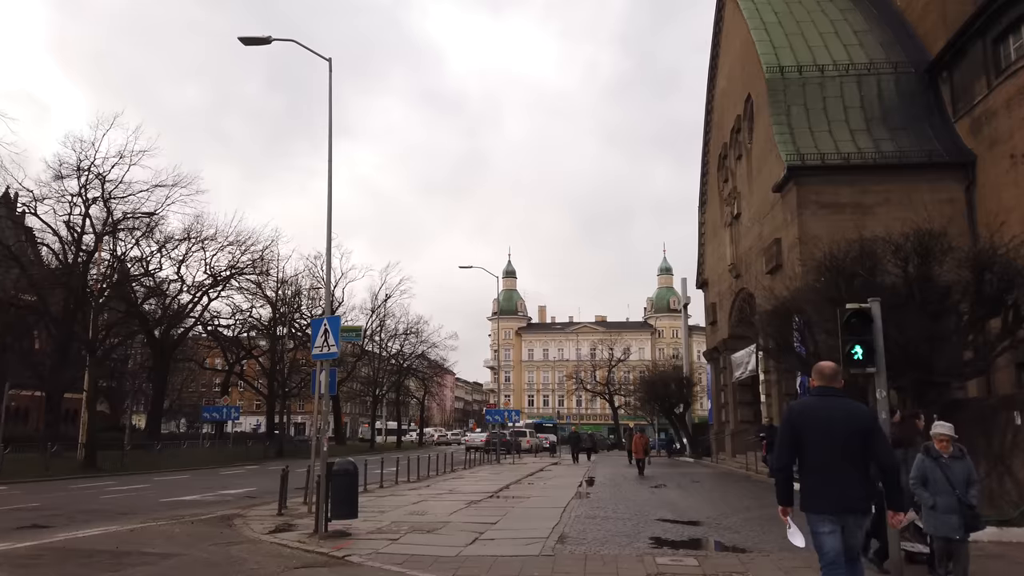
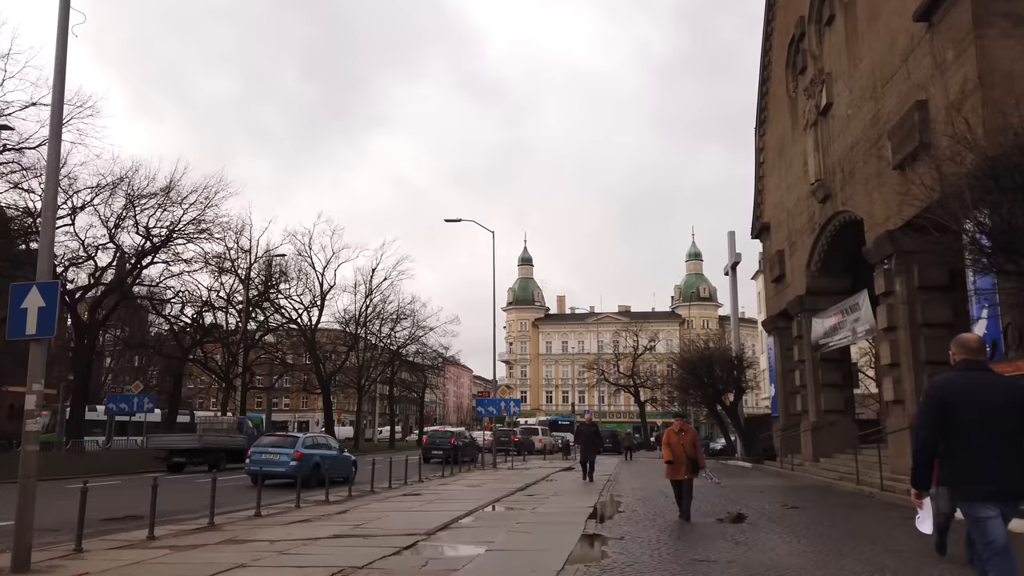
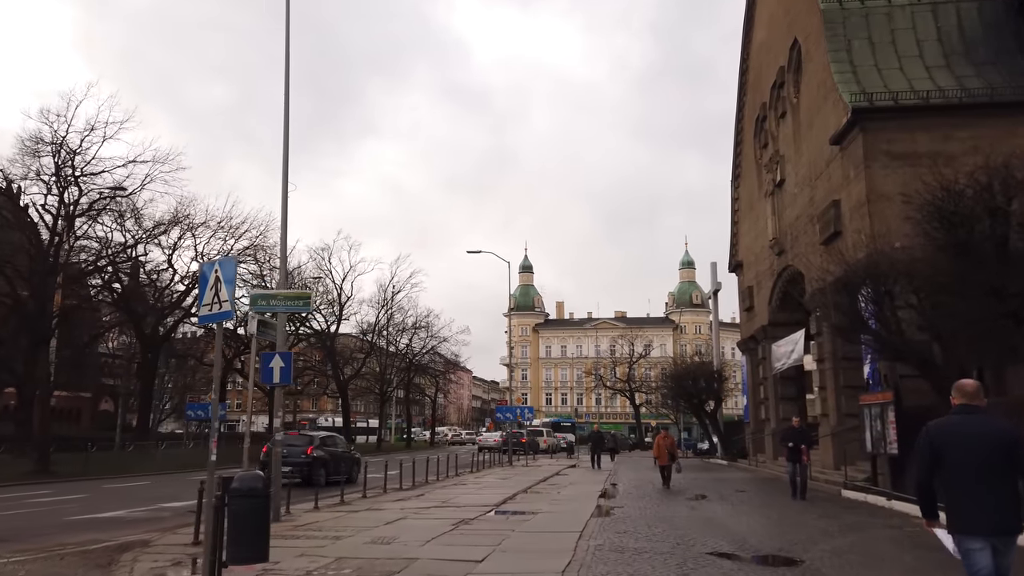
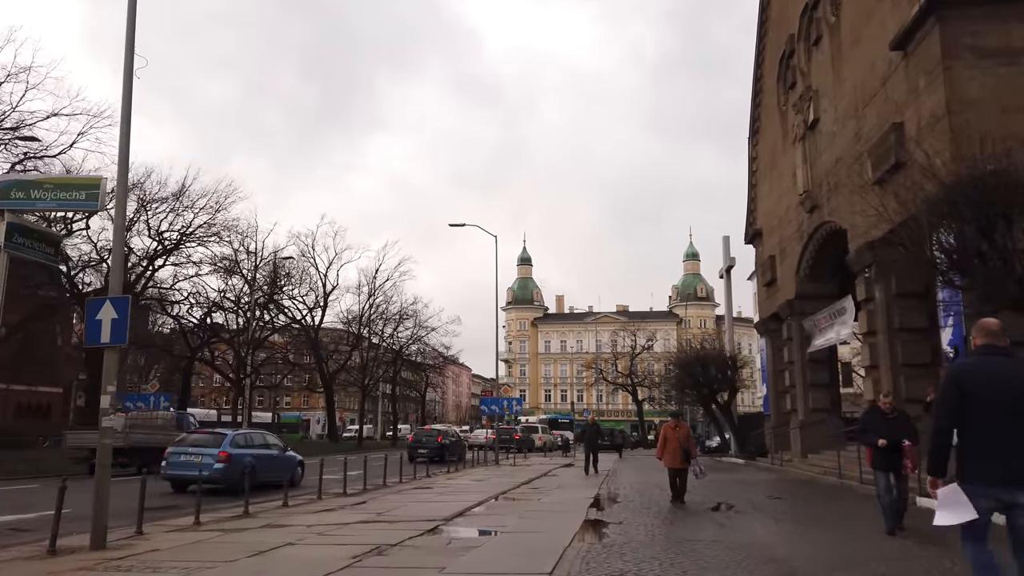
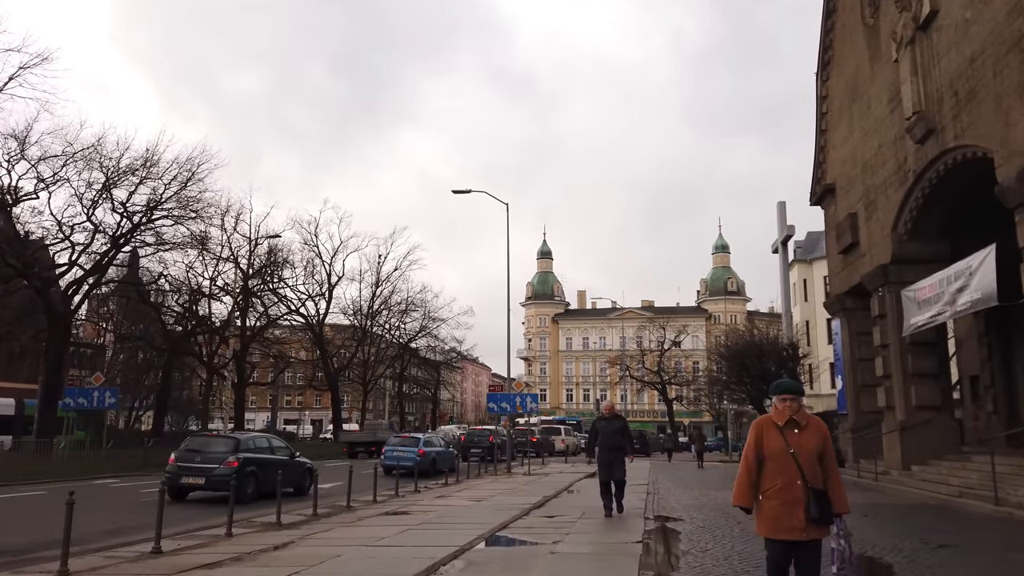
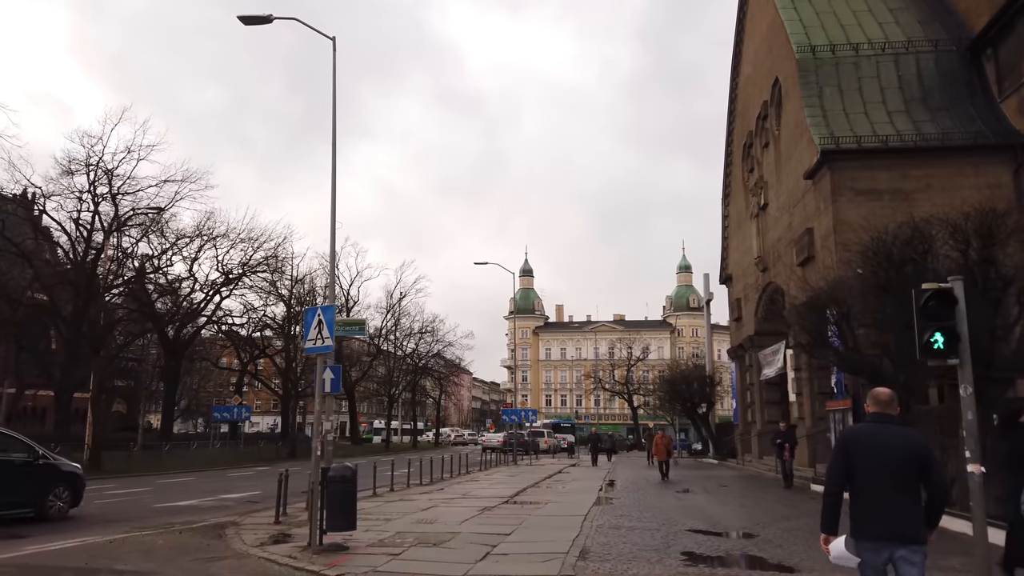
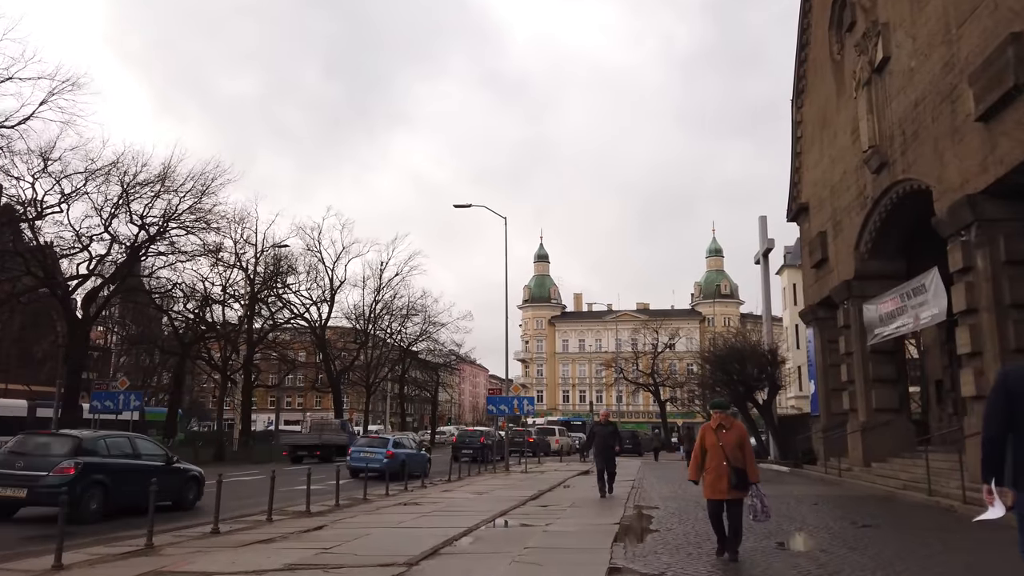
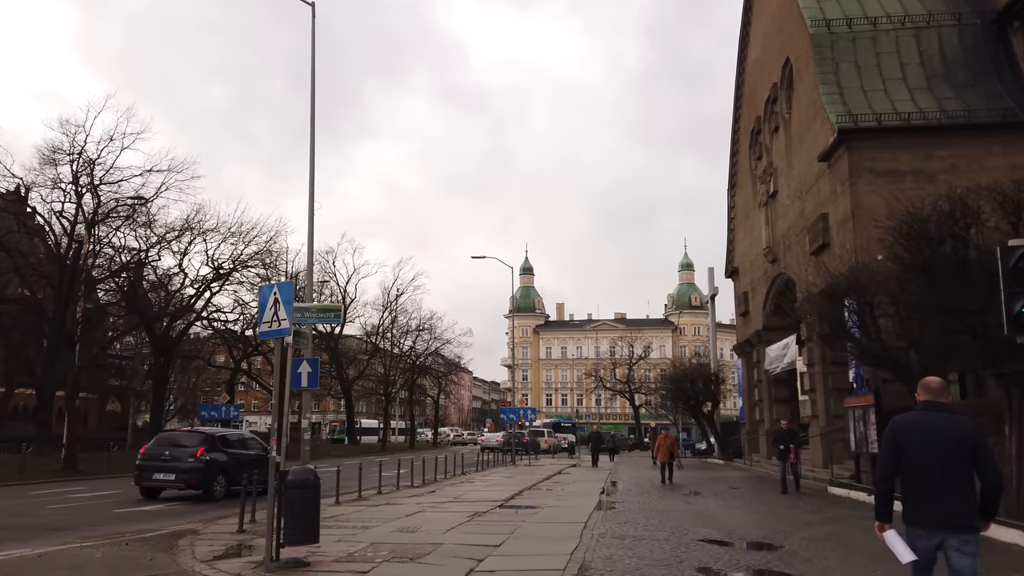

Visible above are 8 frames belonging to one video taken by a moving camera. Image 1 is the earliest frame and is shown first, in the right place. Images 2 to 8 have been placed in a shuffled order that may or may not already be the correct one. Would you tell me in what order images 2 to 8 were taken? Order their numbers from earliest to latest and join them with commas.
6, 8, 3, 4, 2, 7, 5
